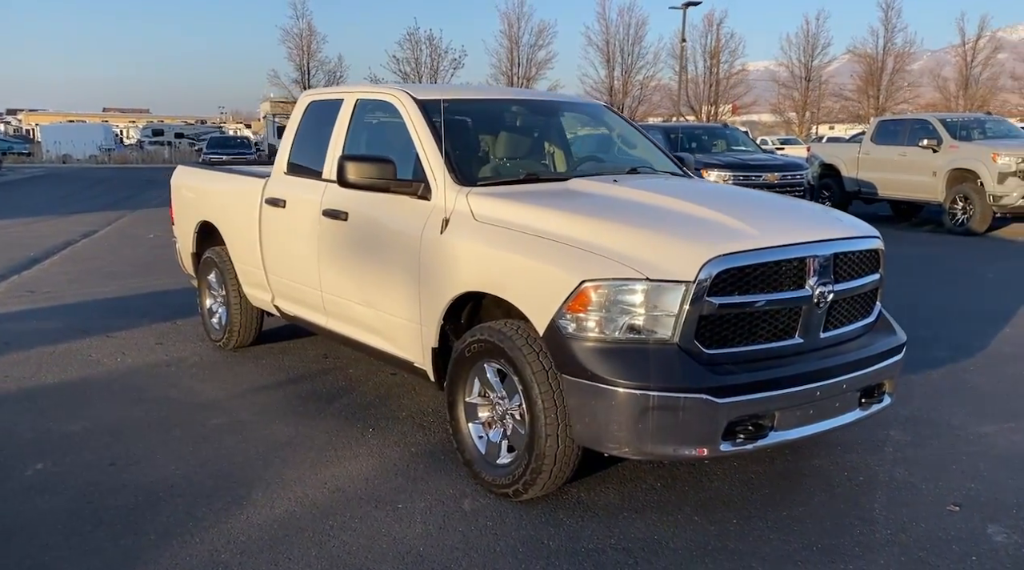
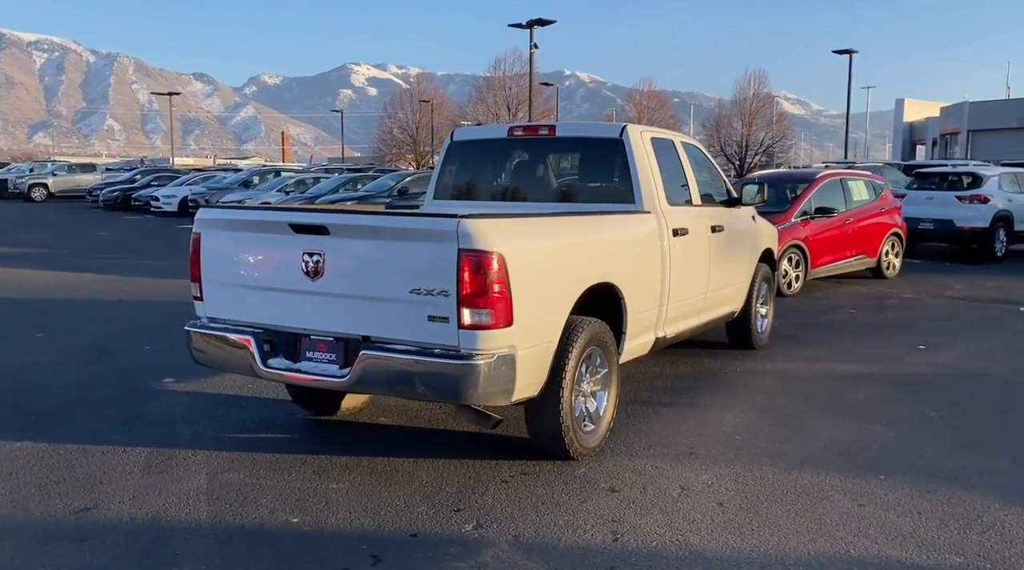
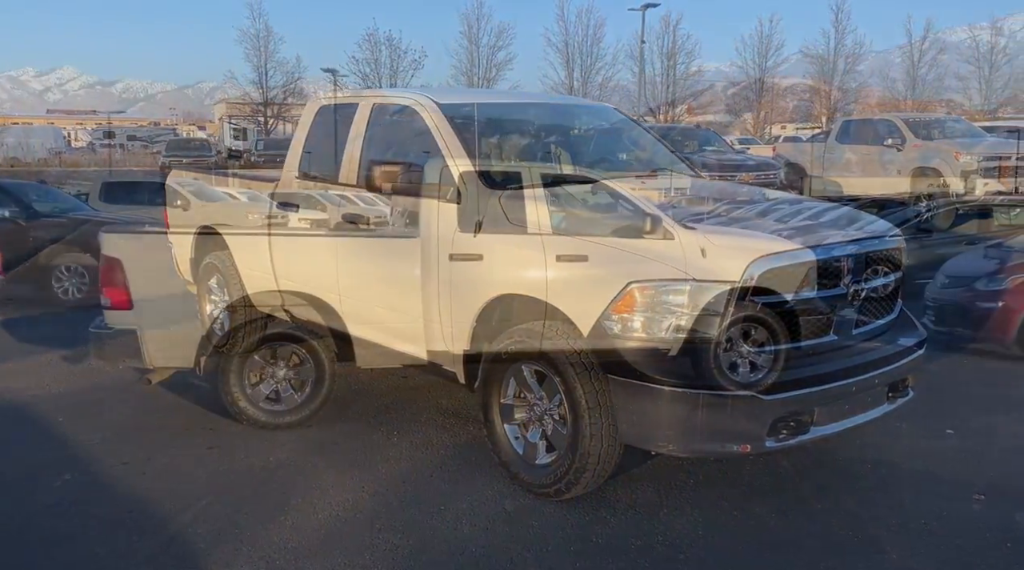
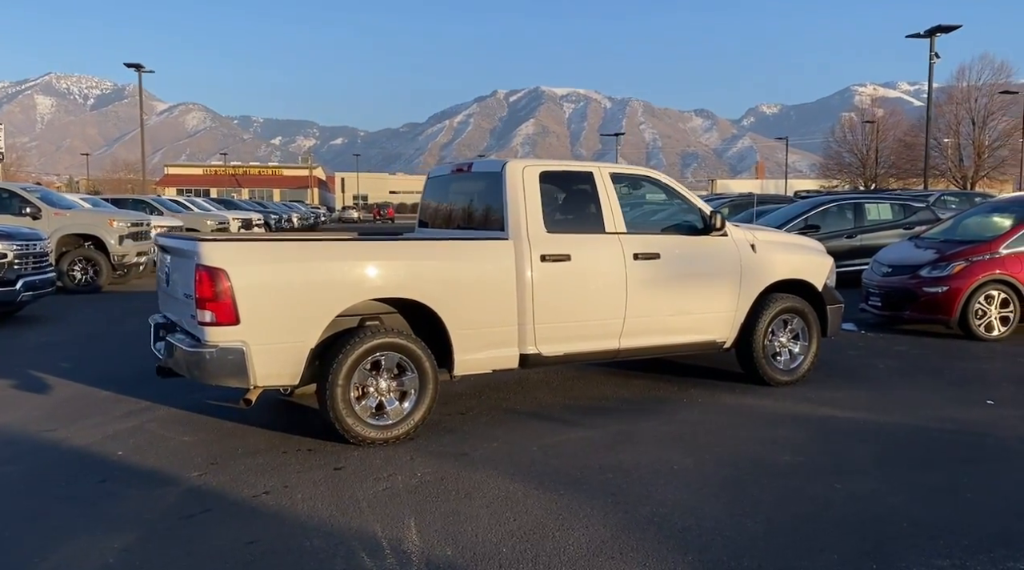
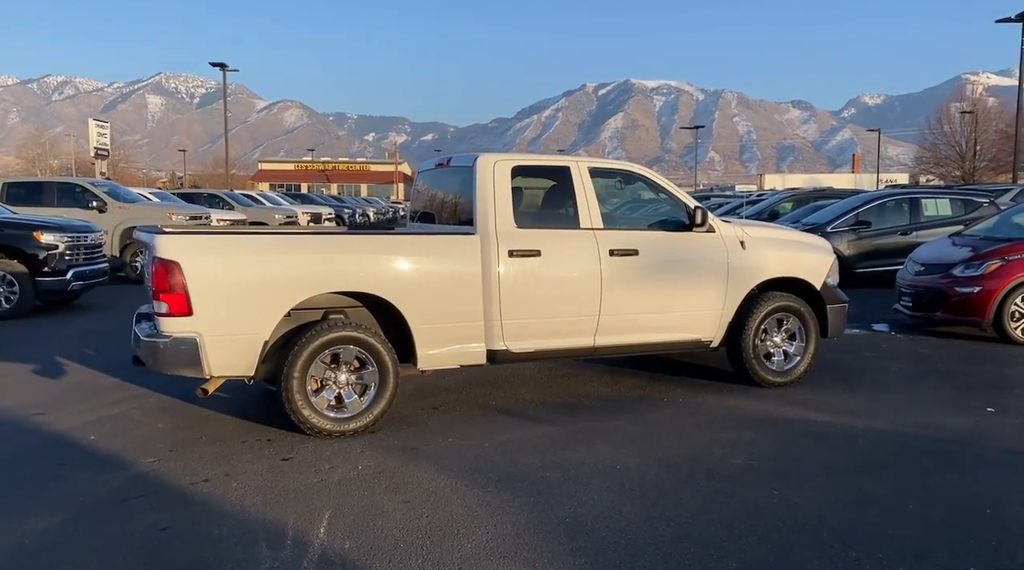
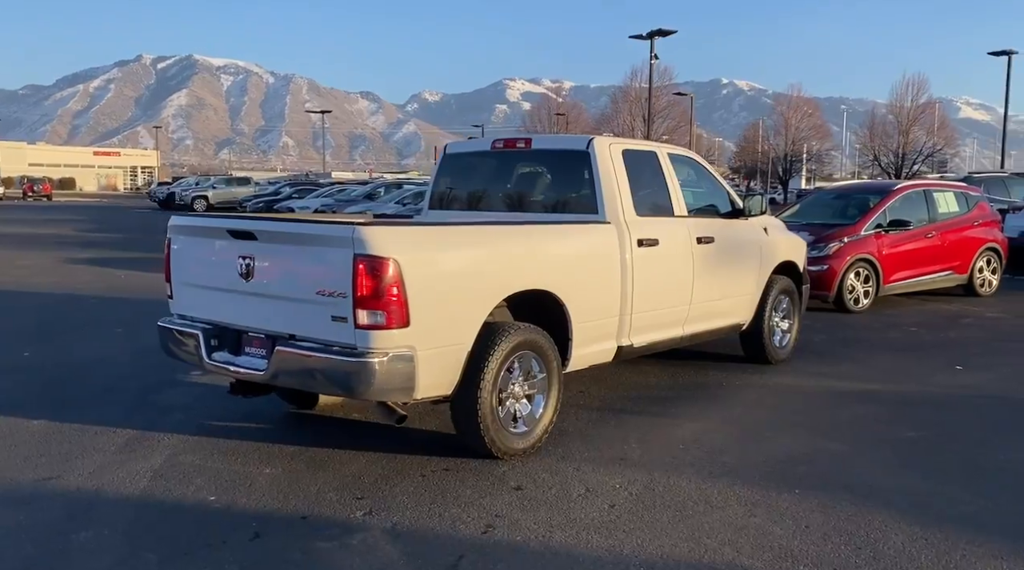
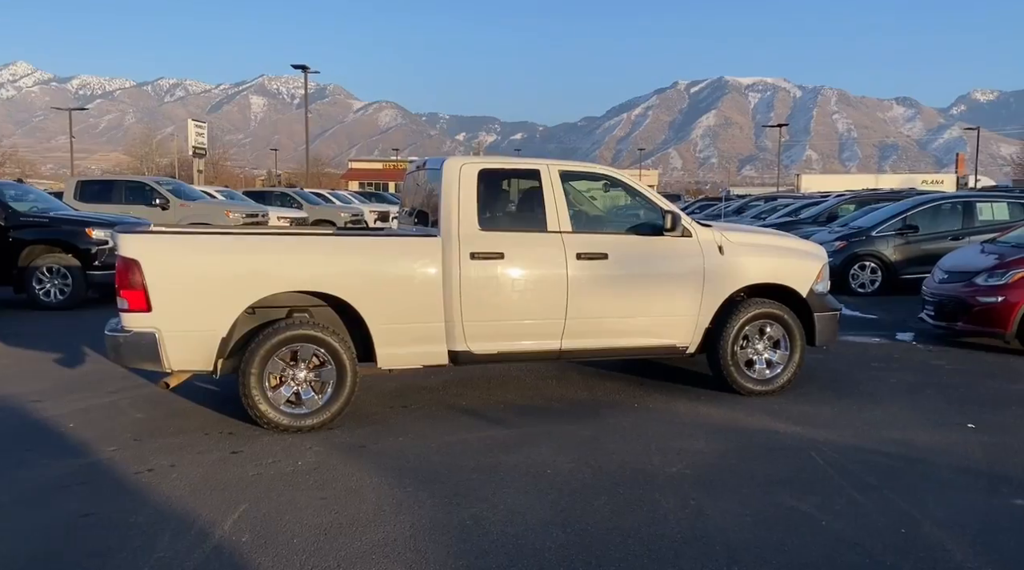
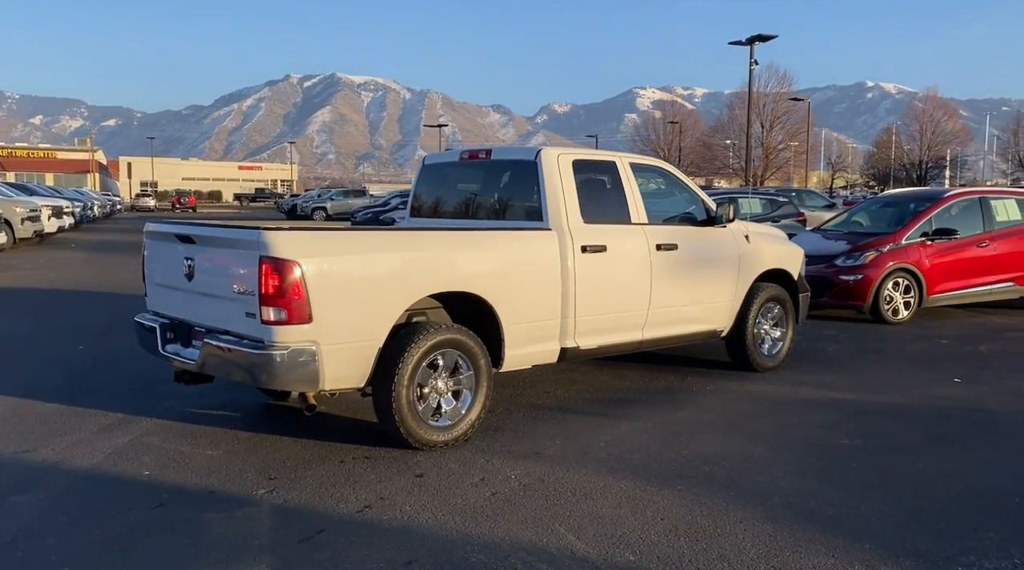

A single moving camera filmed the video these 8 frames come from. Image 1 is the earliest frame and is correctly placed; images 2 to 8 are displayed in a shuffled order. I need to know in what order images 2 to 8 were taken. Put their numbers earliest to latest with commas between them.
3, 7, 5, 4, 8, 6, 2
